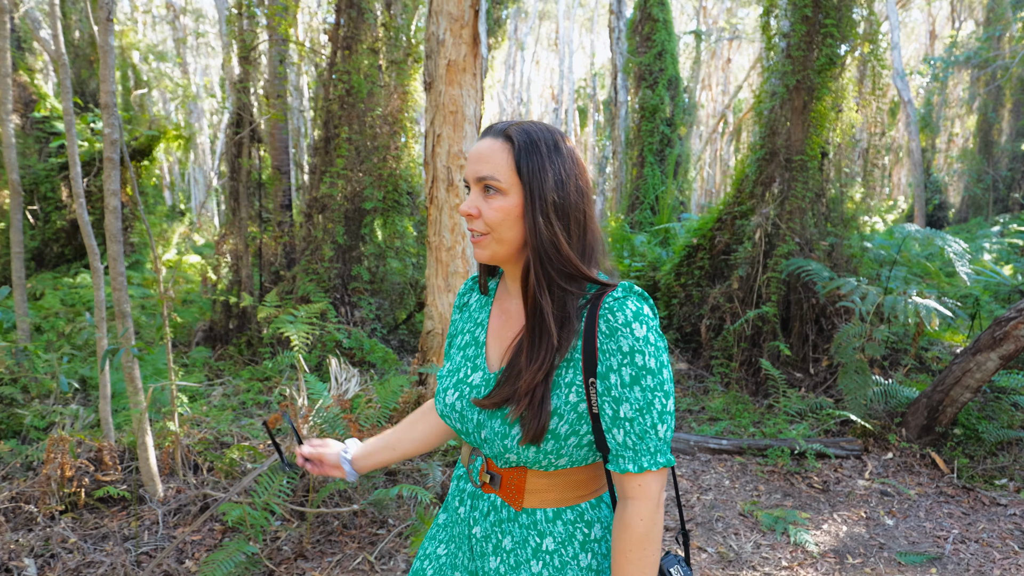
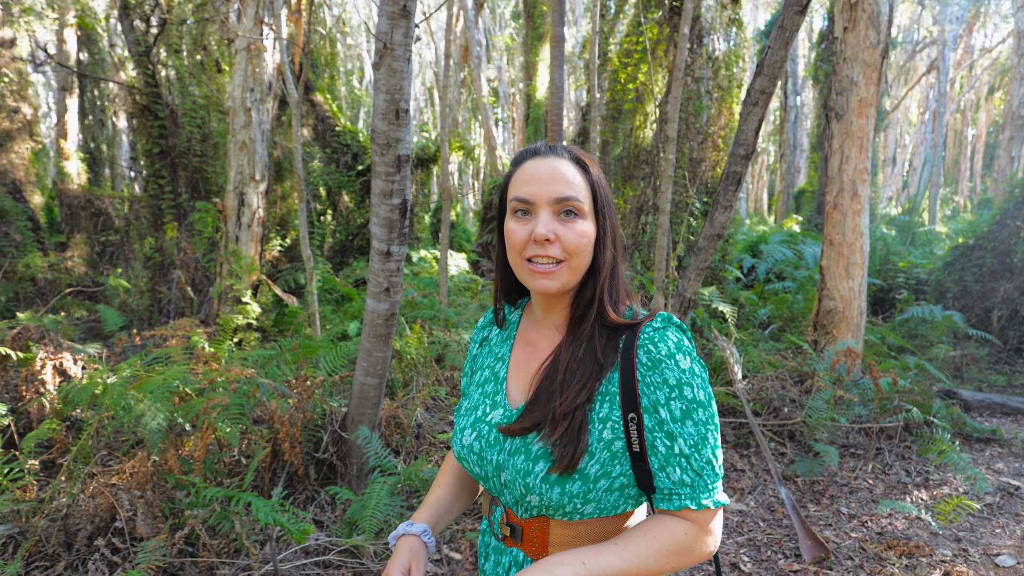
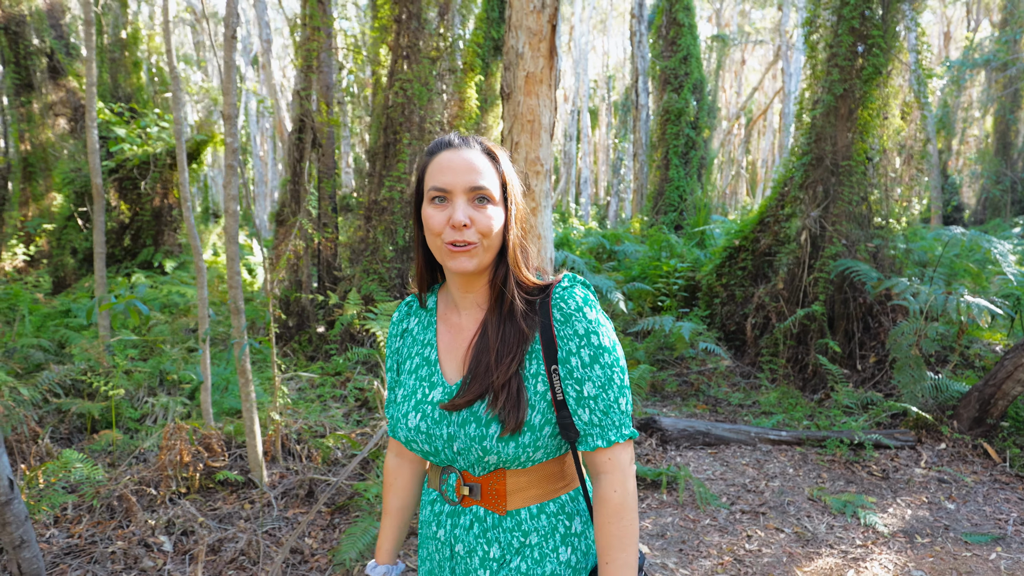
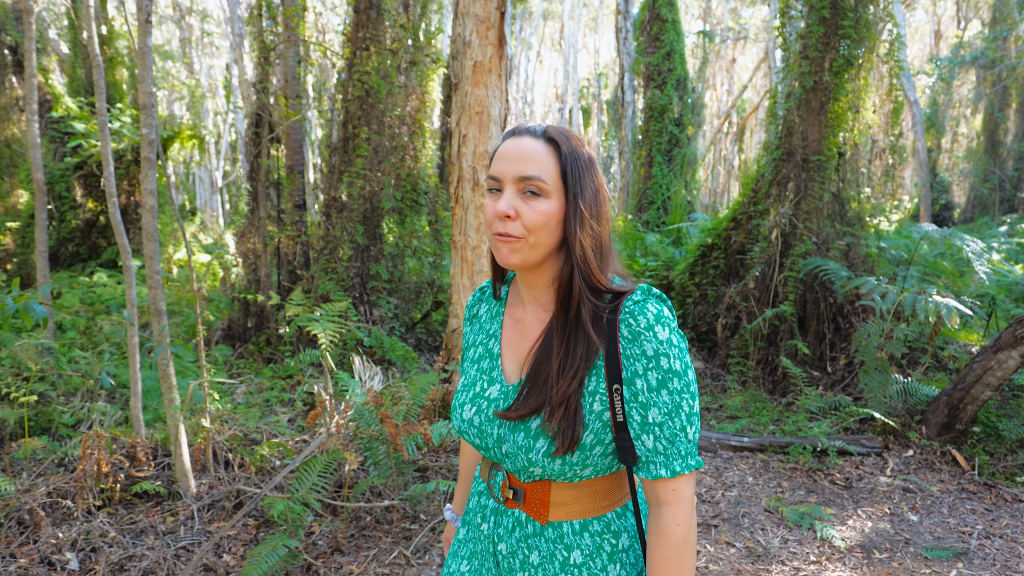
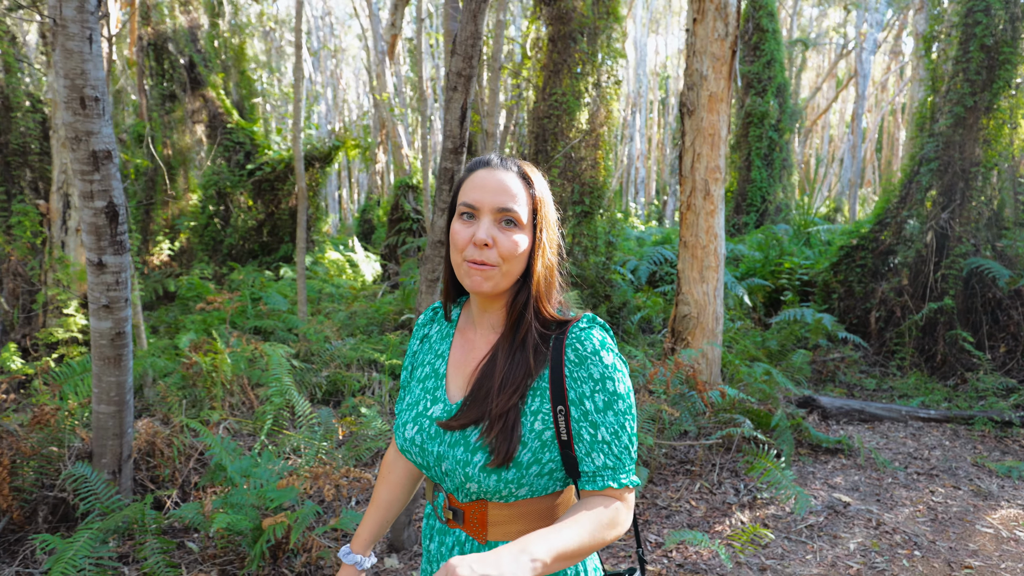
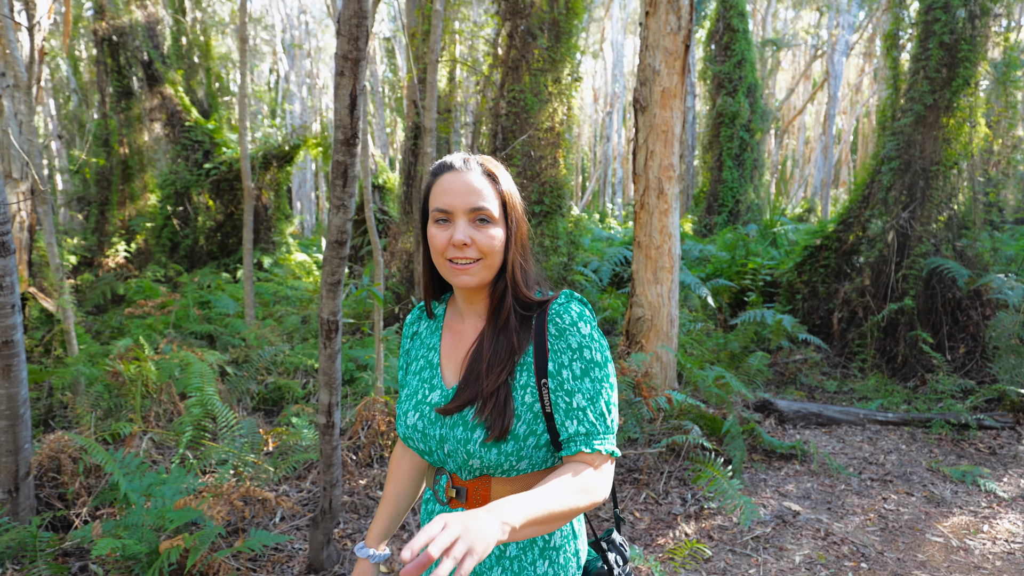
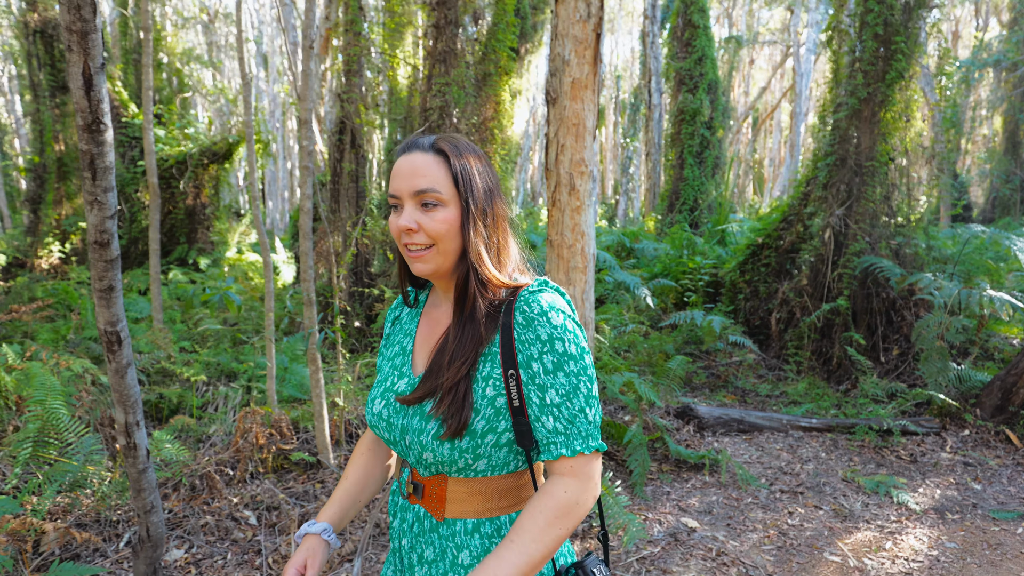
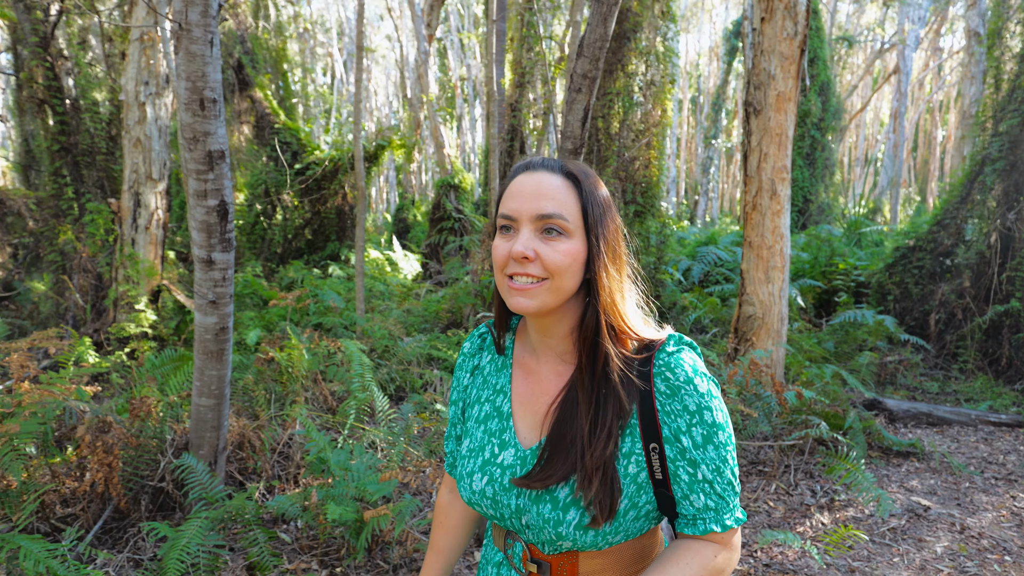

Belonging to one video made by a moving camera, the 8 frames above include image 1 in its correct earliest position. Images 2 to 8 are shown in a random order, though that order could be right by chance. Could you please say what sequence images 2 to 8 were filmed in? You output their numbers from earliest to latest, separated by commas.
4, 3, 7, 6, 5, 8, 2
